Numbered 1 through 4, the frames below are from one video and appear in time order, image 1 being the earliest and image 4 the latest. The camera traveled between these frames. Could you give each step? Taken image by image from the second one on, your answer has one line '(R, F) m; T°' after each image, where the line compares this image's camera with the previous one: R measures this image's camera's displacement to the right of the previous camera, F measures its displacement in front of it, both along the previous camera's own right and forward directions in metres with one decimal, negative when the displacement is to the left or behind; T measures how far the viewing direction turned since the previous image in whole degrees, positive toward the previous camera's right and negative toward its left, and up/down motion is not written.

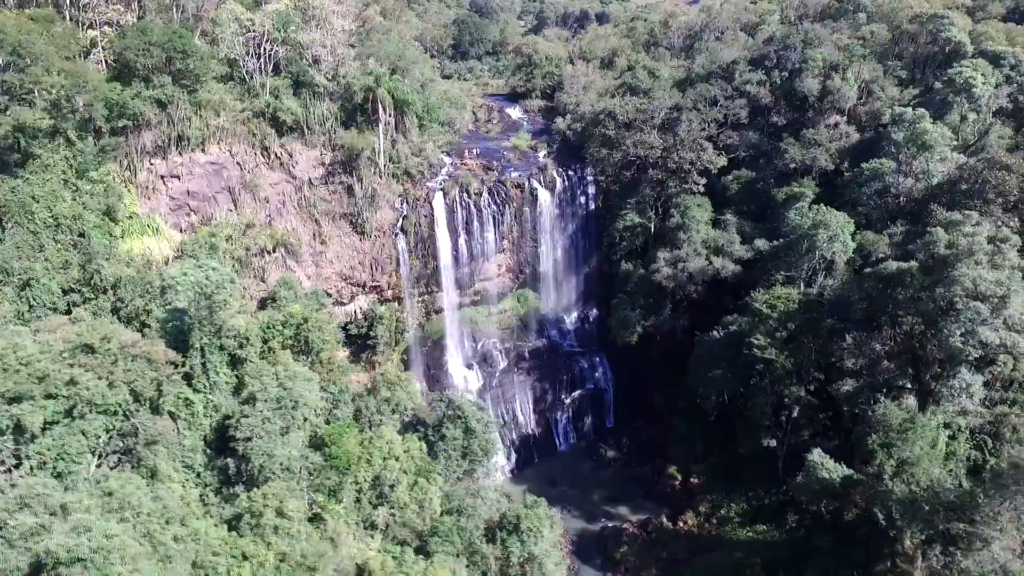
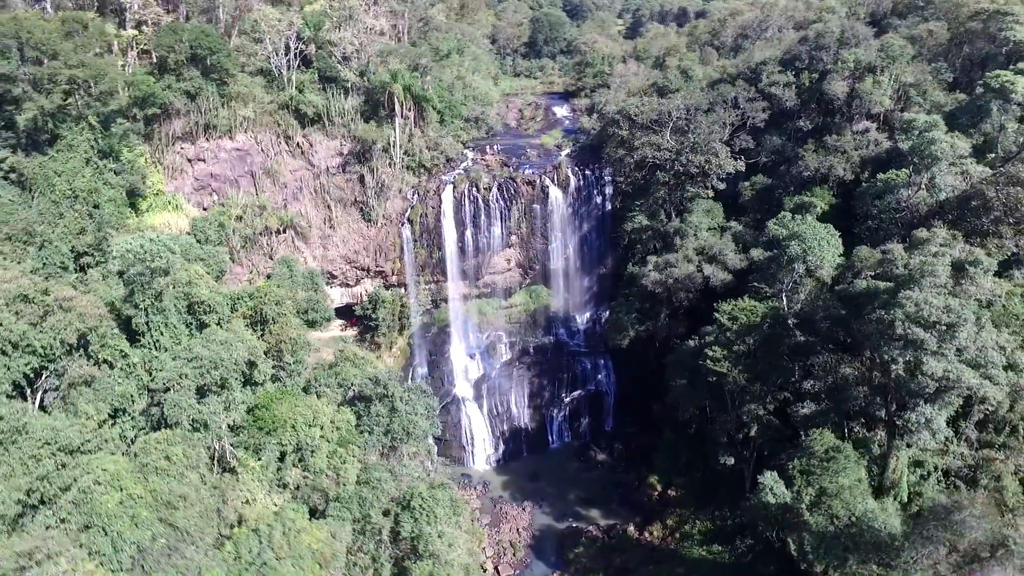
(+6.8, -0.1) m; -10°
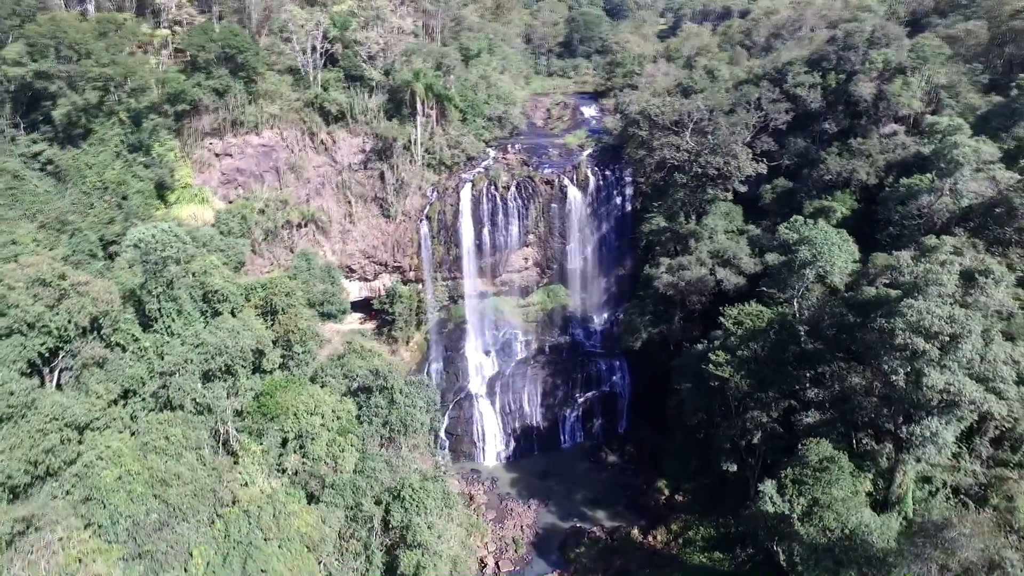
(+1.6, -0.1) m; -4°
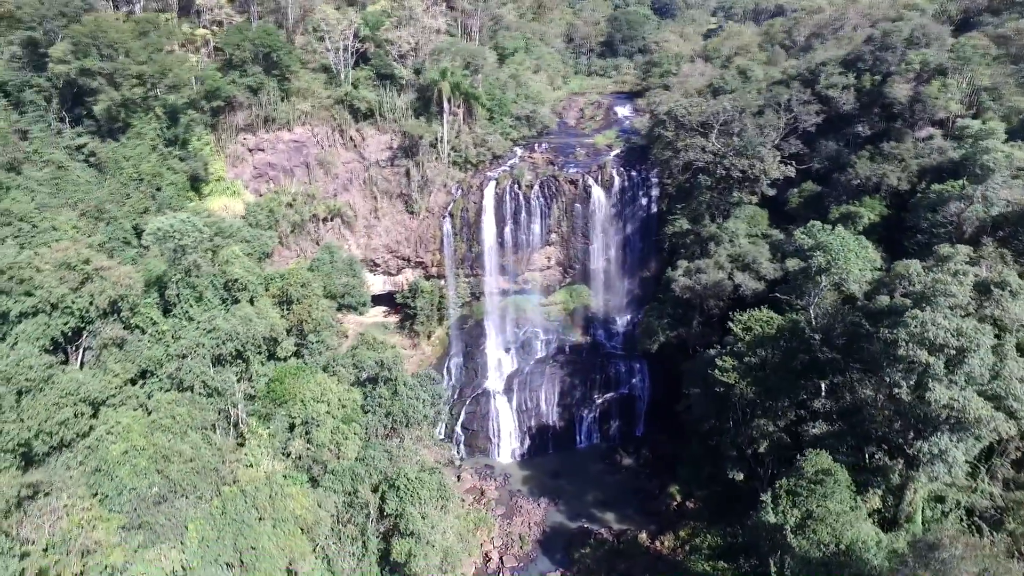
(+1.7, -0.1) m; -4°
